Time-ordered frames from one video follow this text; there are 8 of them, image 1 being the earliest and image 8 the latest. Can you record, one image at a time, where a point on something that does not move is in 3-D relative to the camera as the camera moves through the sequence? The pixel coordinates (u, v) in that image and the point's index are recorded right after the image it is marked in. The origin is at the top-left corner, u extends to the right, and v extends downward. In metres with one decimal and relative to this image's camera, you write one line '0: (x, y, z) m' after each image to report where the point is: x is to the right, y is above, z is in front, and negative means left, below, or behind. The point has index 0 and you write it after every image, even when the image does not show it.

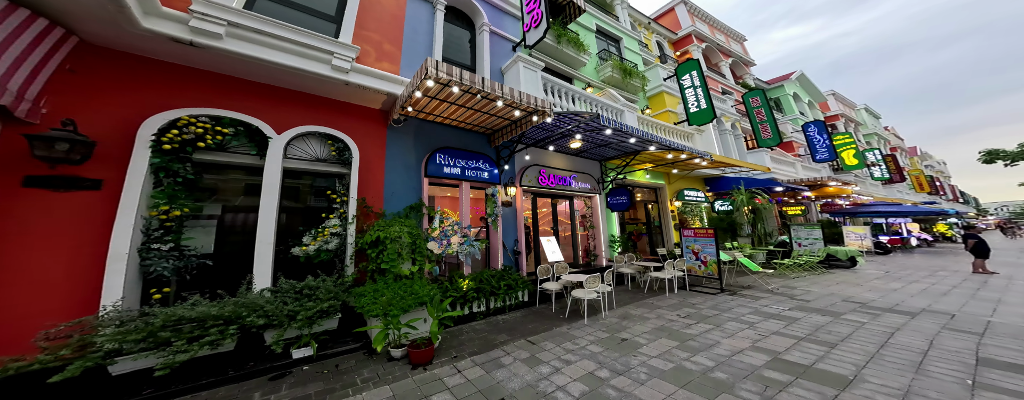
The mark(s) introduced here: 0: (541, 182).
0: (+0.9, +0.6, +7.9) m
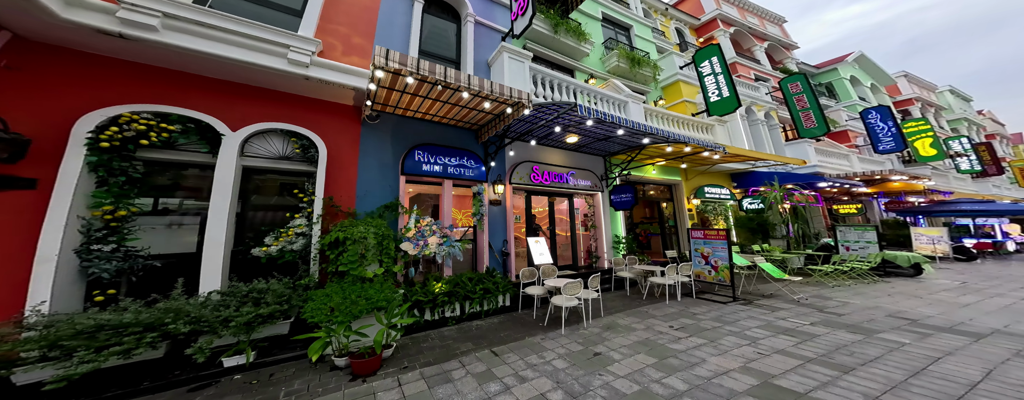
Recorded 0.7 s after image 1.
0: (+0.7, +0.6, +7.5) m
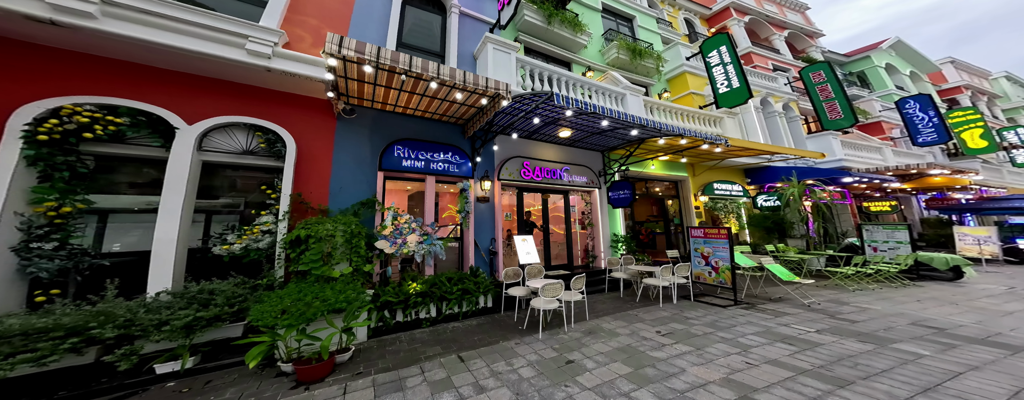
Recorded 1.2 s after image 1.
0: (+0.4, +0.7, +7.2) m
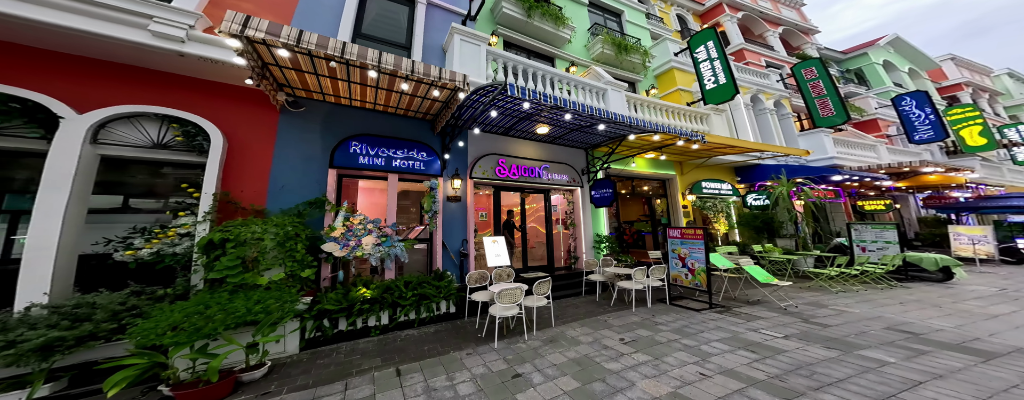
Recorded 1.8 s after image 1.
0: (-0.3, +0.7, +6.9) m
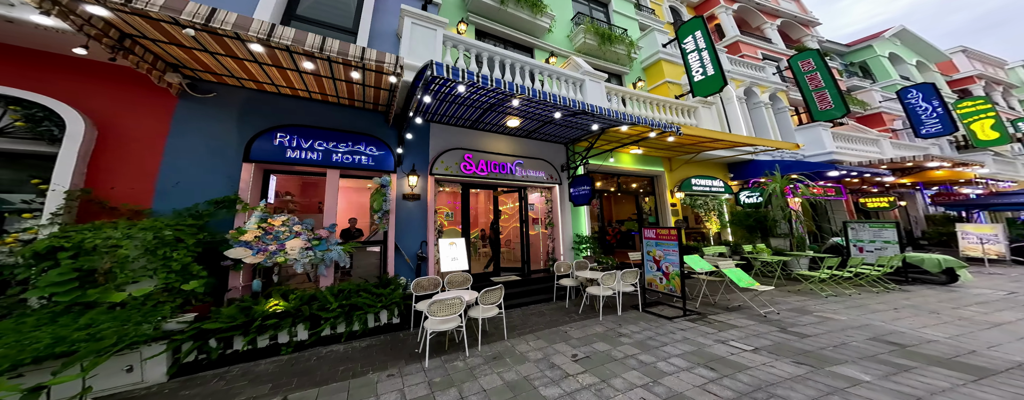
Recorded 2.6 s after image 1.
0: (-1.2, +0.7, +6.5) m
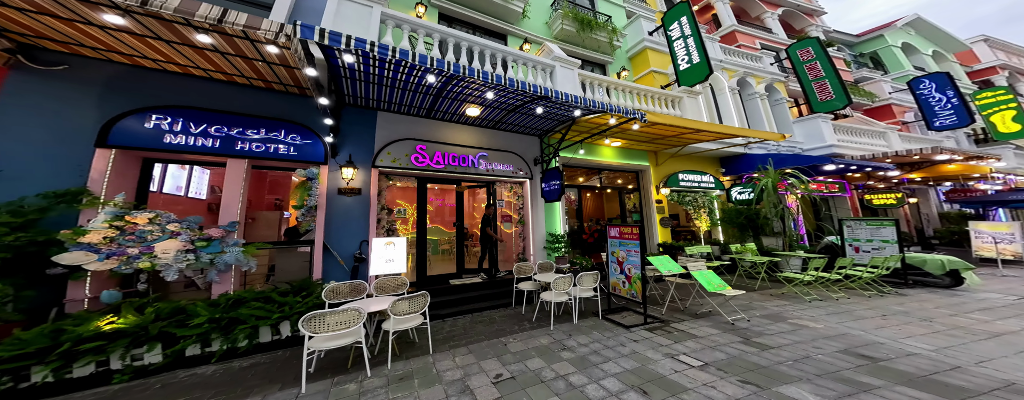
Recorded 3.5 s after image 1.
0: (-2.2, +0.8, +5.9) m
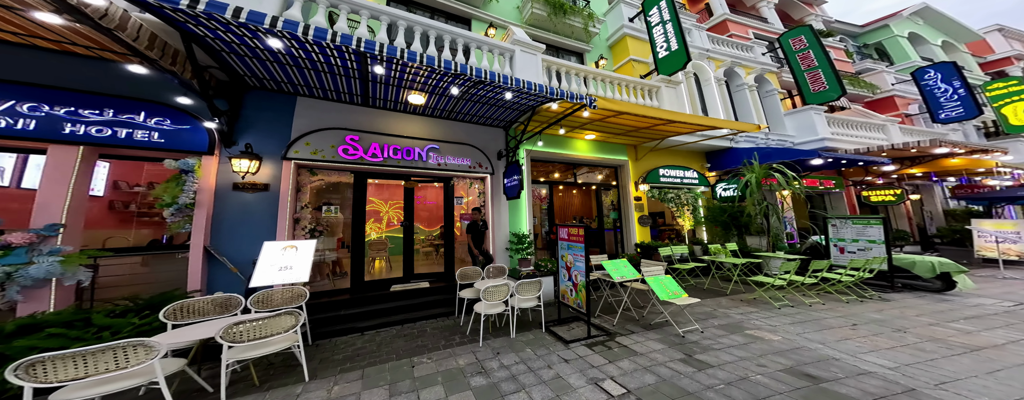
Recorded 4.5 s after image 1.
0: (-3.3, +0.9, +5.4) m
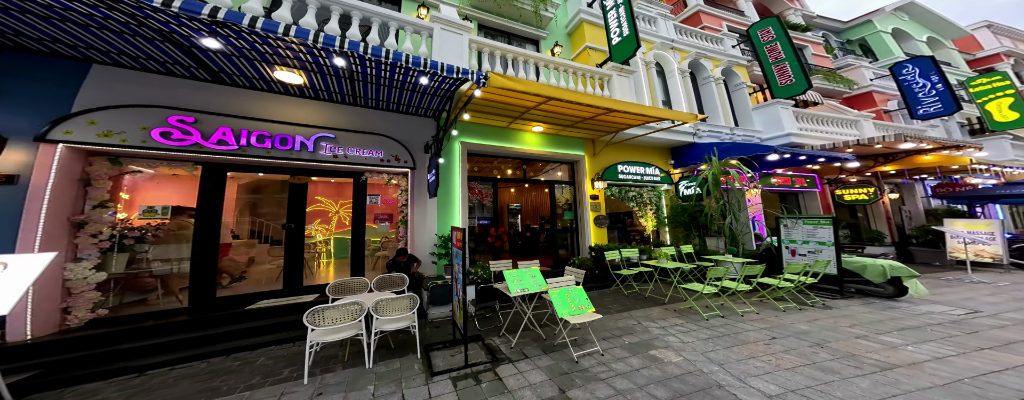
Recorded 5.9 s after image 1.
0: (-5.2, +0.9, +4.5) m
